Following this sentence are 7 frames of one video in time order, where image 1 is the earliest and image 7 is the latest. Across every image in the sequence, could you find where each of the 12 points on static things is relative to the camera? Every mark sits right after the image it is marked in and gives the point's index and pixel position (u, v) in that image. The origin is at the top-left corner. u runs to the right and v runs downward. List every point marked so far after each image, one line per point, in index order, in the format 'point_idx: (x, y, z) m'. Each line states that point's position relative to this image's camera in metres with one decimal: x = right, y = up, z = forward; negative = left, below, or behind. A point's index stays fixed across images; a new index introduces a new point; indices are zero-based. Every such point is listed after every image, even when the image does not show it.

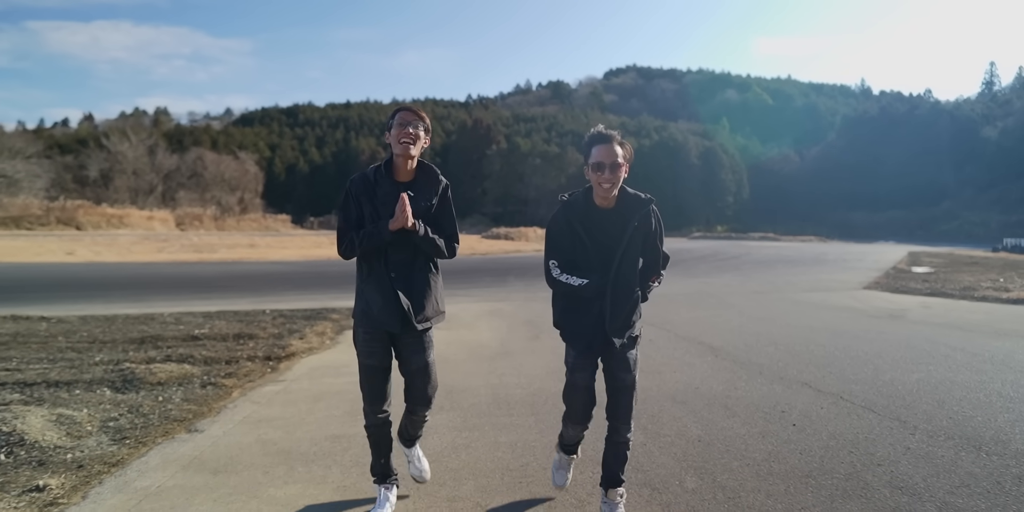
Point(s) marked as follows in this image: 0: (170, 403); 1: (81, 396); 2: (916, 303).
0: (-2.6, -1.1, +5.3) m
1: (-3.3, -1.1, +5.5) m
2: (+8.2, -1.0, +14.2) m
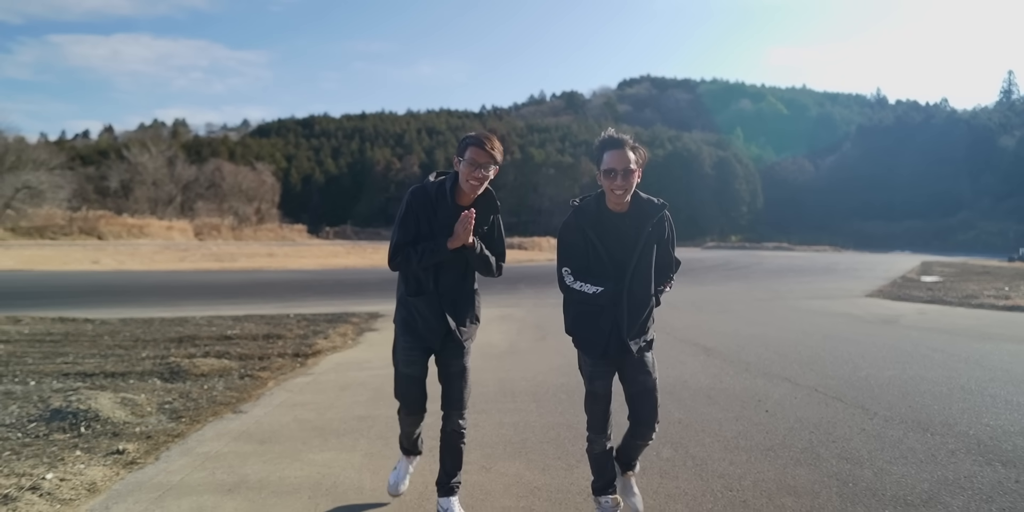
0: (-2.6, -1.1, +6.0) m
1: (-3.3, -1.1, +6.2) m
2: (+8.4, -1.1, +14.7) m
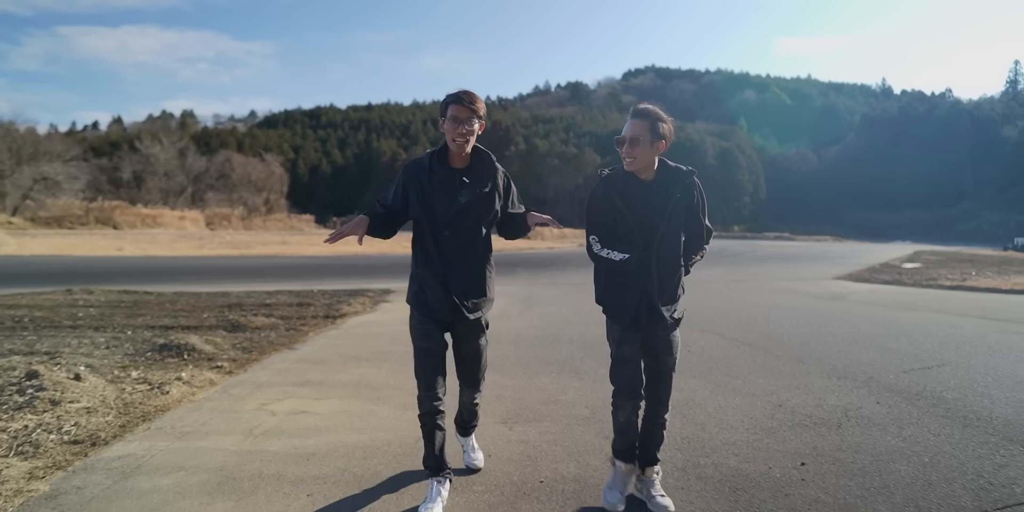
0: (-2.7, -0.9, +7.8) m
1: (-3.4, -0.9, +8.1) m
2: (+8.4, -0.8, +16.4) m
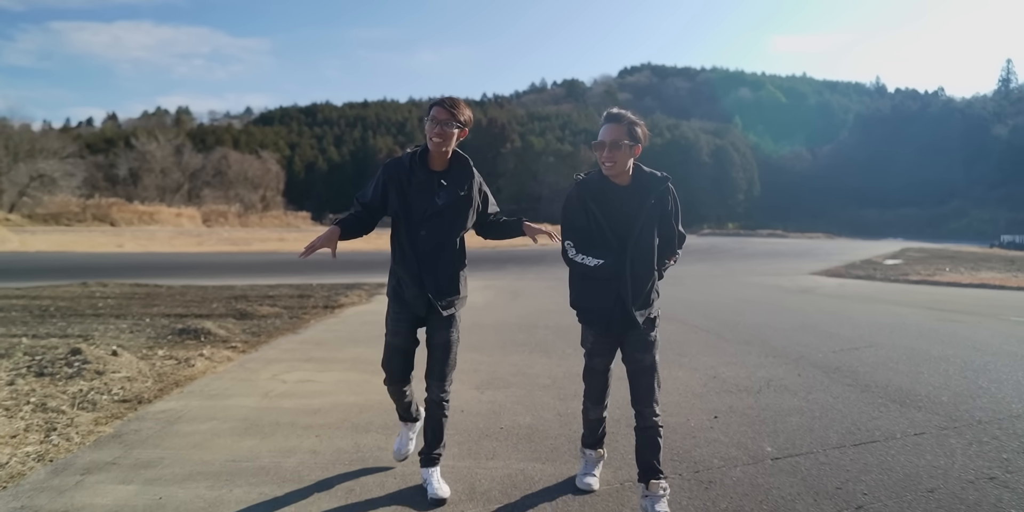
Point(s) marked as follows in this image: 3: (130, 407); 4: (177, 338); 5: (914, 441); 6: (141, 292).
0: (-3.0, -0.8, +8.7) m
1: (-3.7, -0.8, +8.9) m
2: (+8.1, -0.7, +17.3) m
3: (-2.5, -1.0, +4.6) m
4: (-3.5, -0.9, +7.3) m
5: (+2.4, -1.1, +4.2) m
6: (-6.1, -0.6, +11.4) m
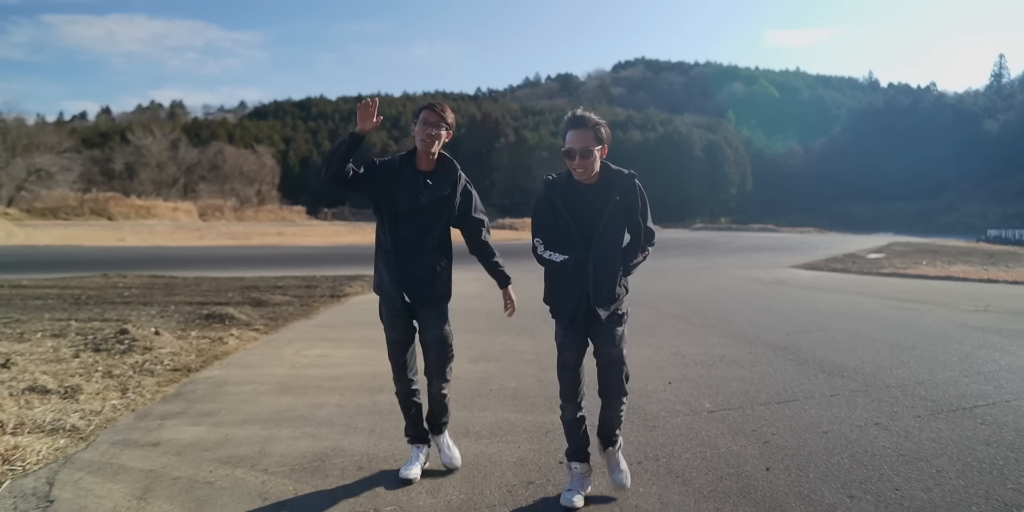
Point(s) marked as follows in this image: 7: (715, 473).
0: (-3.1, -0.7, +9.6) m
1: (-3.8, -0.7, +9.8) m
2: (+7.9, -0.5, +18.3) m
3: (-2.6, -0.9, +5.5) m
4: (-3.6, -0.8, +8.2) m
5: (+2.3, -1.1, +5.2) m
6: (-6.3, -0.5, +12.3) m
7: (+1.1, -1.1, +3.6) m
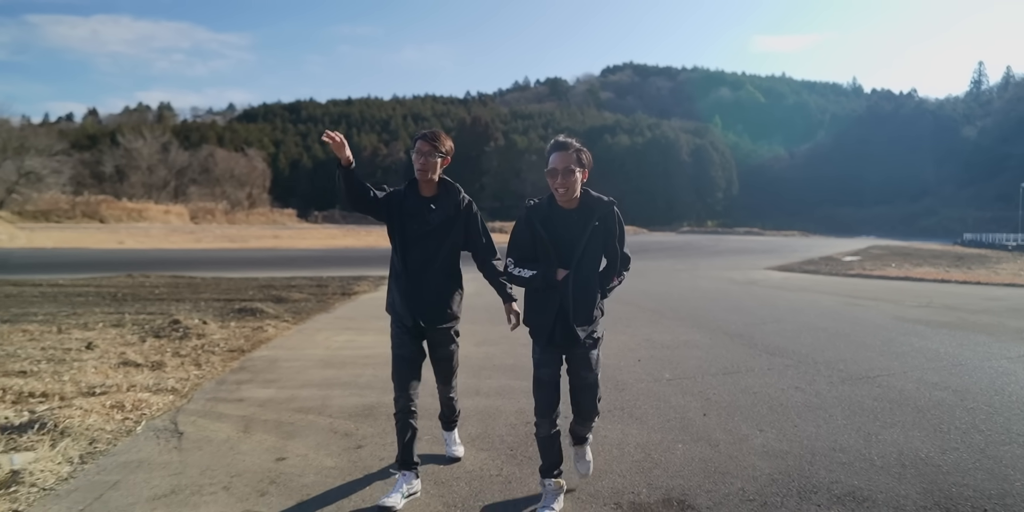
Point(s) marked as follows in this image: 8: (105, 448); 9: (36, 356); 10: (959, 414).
0: (-3.2, -0.8, +10.8) m
1: (-3.9, -0.7, +11.0) m
2: (+7.6, -0.6, +19.7) m
3: (-2.6, -0.9, +6.7) m
4: (-3.7, -0.8, +9.4) m
5: (+2.3, -1.1, +6.4) m
6: (-6.4, -0.5, +13.4) m
7: (+1.1, -1.1, +4.8) m
8: (-2.3, -1.1, +4.0) m
9: (-4.3, -0.9, +6.3) m
10: (+3.2, -1.1, +5.0) m
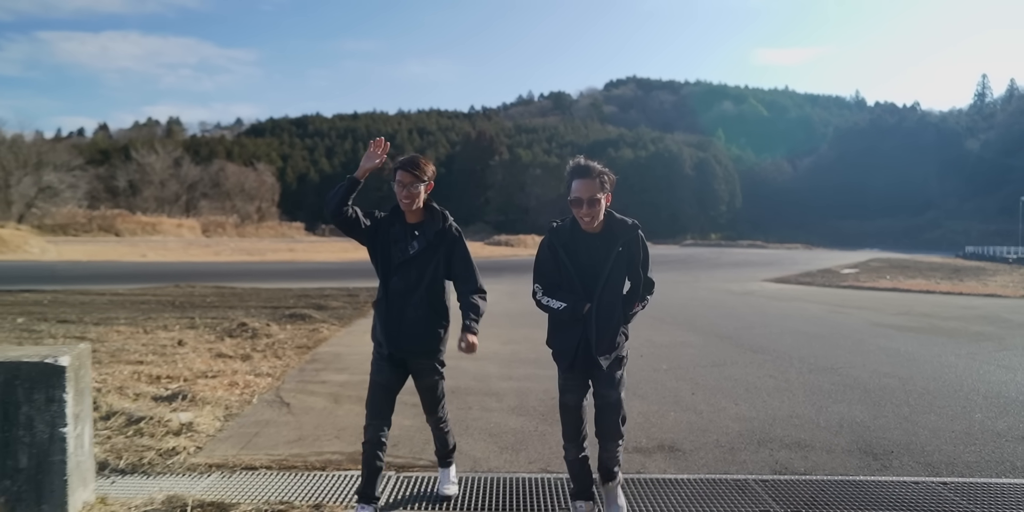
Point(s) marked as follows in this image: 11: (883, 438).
0: (-2.9, -1.0, +12.1) m
1: (-3.6, -0.9, +12.3) m
2: (+8.0, -0.9, +20.9) m
3: (-2.4, -1.1, +8.0) m
4: (-3.4, -1.0, +10.7) m
5: (+2.6, -1.2, +7.7) m
6: (-6.1, -0.8, +14.8) m
7: (+1.3, -1.2, +6.1) m
8: (-2.1, -1.2, +5.3) m
9: (-4.1, -1.0, +7.6) m
10: (+3.5, -1.2, +6.2) m
11: (+2.7, -1.3, +5.0) m
